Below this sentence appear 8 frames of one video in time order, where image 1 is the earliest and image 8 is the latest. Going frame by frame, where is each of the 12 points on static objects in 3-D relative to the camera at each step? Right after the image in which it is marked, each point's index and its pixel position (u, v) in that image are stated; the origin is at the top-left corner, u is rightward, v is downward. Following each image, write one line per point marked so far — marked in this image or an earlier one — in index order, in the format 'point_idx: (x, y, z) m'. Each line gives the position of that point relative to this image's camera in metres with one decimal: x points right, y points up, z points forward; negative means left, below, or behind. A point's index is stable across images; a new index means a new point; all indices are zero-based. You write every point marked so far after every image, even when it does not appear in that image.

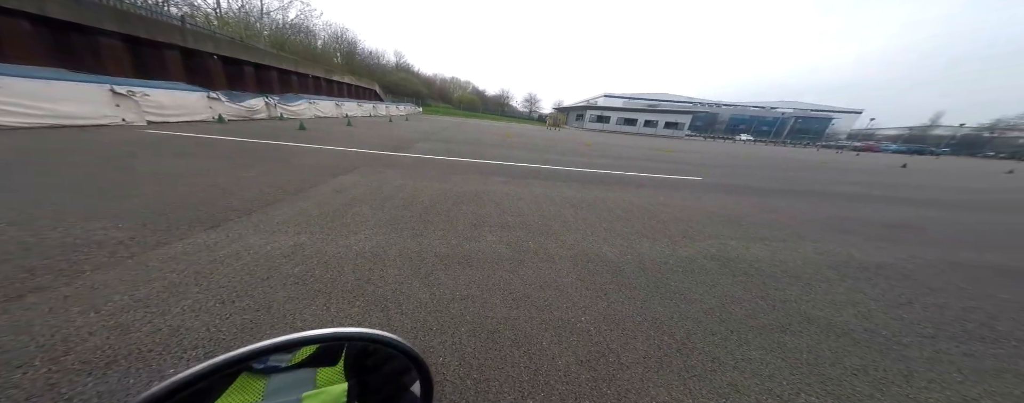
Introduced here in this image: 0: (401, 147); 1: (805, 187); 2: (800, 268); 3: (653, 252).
0: (-3.0, +1.5, +7.9) m
1: (+8.6, +0.4, +7.7) m
2: (+2.7, -0.7, +2.6) m
3: (+1.5, -0.6, +2.8) m
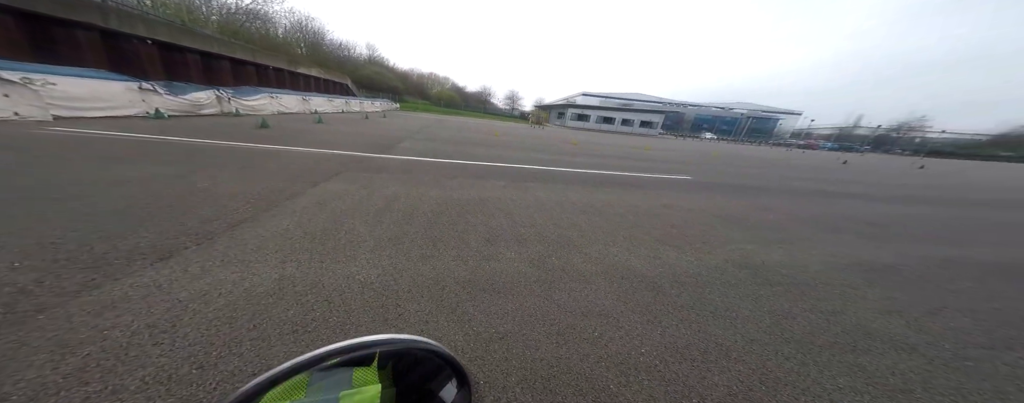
0: (-3.3, +1.4, +7.3) m
1: (+8.2, +0.5, +8.3) m
2: (+2.9, -0.8, +2.6) m
3: (+1.7, -0.6, +2.7) m
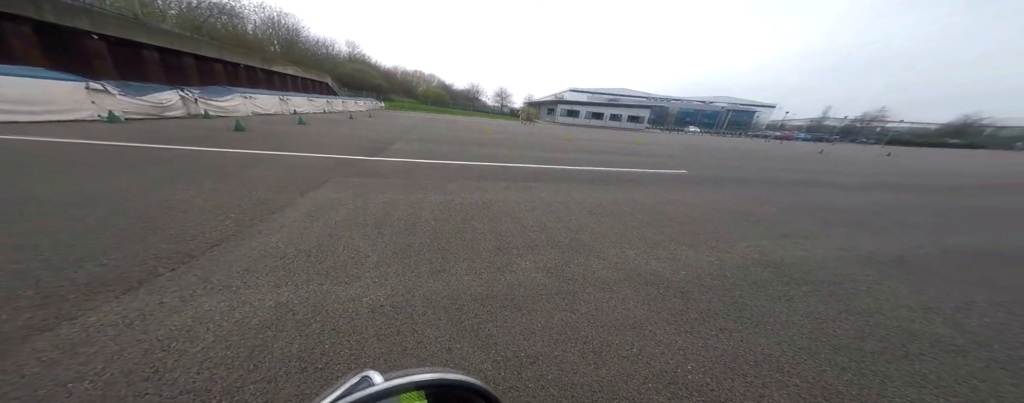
0: (-3.4, +1.3, +6.9) m
1: (+8.1, +0.8, +8.5) m
2: (+3.1, -0.7, +2.6) m
3: (+1.8, -0.6, +2.6) m
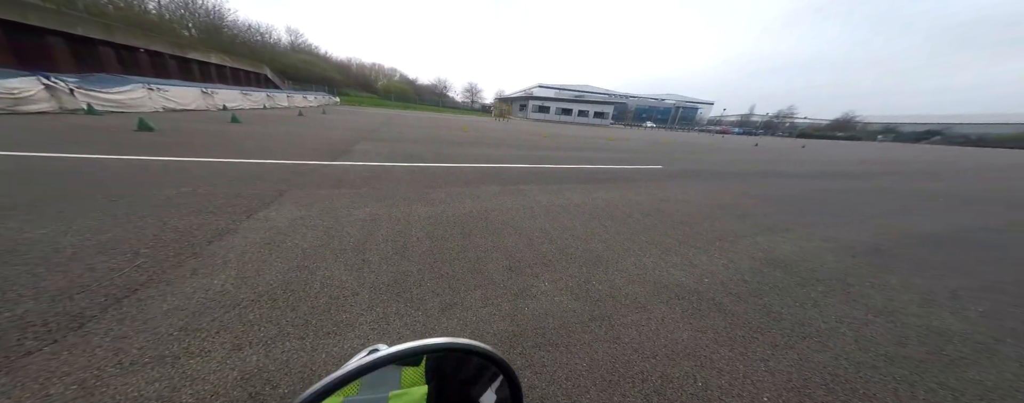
0: (-3.9, +1.0, +6.0) m
1: (+7.2, +1.1, +9.3) m
2: (+3.2, -0.7, +2.7) m
3: (+2.0, -0.7, +2.6) m
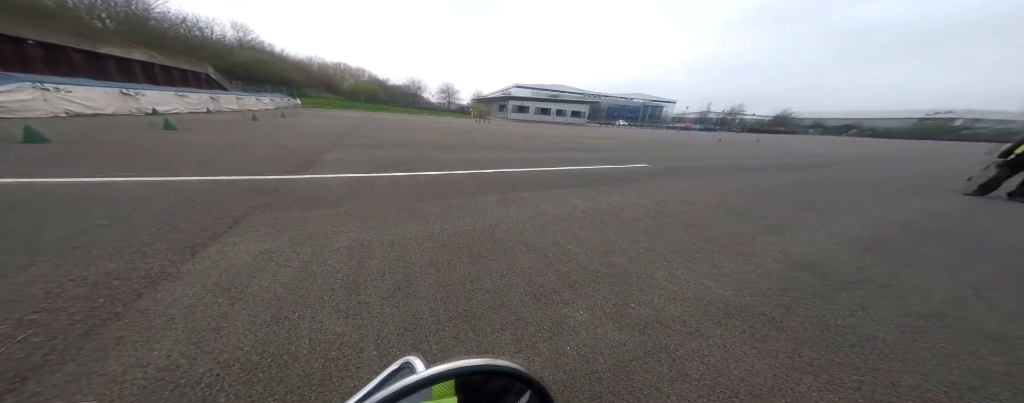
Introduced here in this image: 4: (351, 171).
0: (-4.1, +0.7, +5.3) m
1: (+6.7, +1.3, +9.6) m
2: (+3.4, -0.7, +2.6) m
3: (+2.2, -0.7, +2.4) m
4: (-3.0, +0.6, +5.0) m
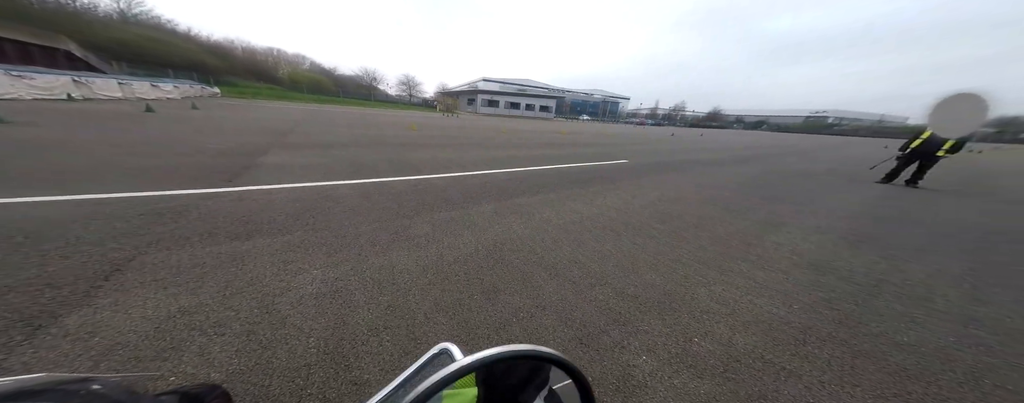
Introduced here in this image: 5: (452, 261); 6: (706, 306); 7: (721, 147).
0: (-4.3, +0.5, +4.1) m
1: (+5.7, +1.6, +10.0) m
2: (+3.5, -0.7, +2.7) m
3: (+2.3, -0.7, +2.3) m
4: (-3.2, +0.4, +4.1) m
5: (-0.5, -0.5, +2.4) m
6: (+1.5, -0.8, +2.1) m
7: (+11.8, +3.1, +15.4) m
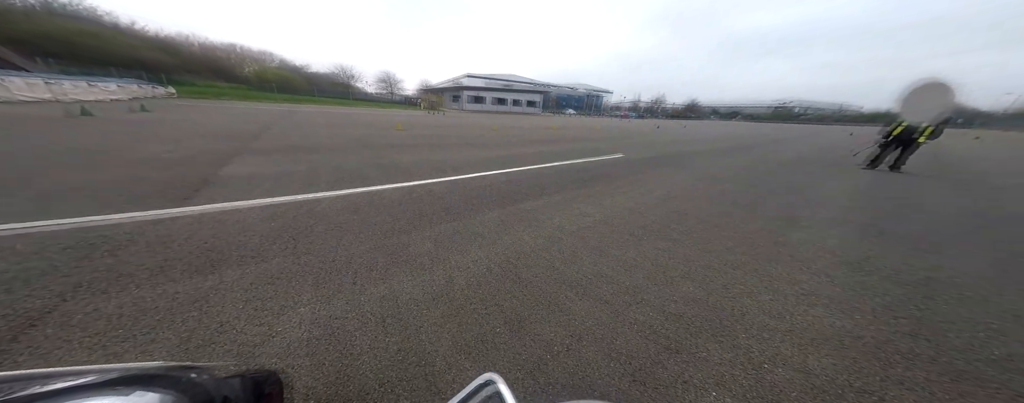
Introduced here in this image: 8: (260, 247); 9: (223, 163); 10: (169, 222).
0: (-4.3, +0.2, +3.6) m
1: (+5.3, +1.8, +9.9) m
2: (+3.7, -0.6, +2.5) m
3: (+2.5, -0.7, +2.1) m
4: (-3.1, +0.2, +3.6) m
5: (-0.4, -0.6, +2.0) m
6: (+1.7, -0.8, +1.8) m
7: (+11.1, +3.7, +15.6) m
8: (-2.2, -0.3, +2.3) m
9: (-5.2, +0.7, +4.8) m
10: (-3.4, -0.2, +2.6) m
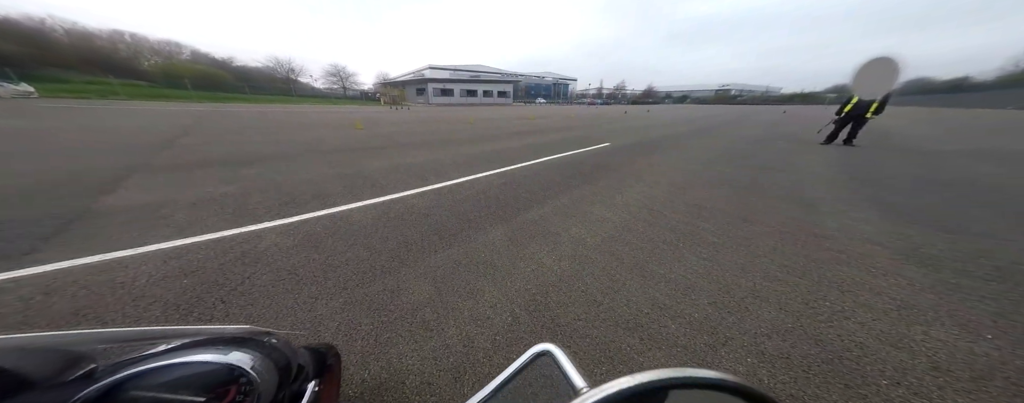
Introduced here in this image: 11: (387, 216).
0: (-4.2, -0.2, +2.5) m
1: (+4.5, +2.3, +9.7) m
2: (+3.9, -0.4, +2.3) m
3: (+2.8, -0.7, +1.7) m
4: (-3.1, -0.2, +2.6) m
5: (-0.1, -0.7, +1.4) m
6: (+2.0, -0.8, +1.4) m
7: (+9.5, +4.7, +16.0) m
8: (-2.0, -0.6, +1.5) m
9: (-5.3, +0.2, +3.6) m
10: (-3.2, -0.6, +1.6) m
11: (-1.3, -0.1, +2.8) m
